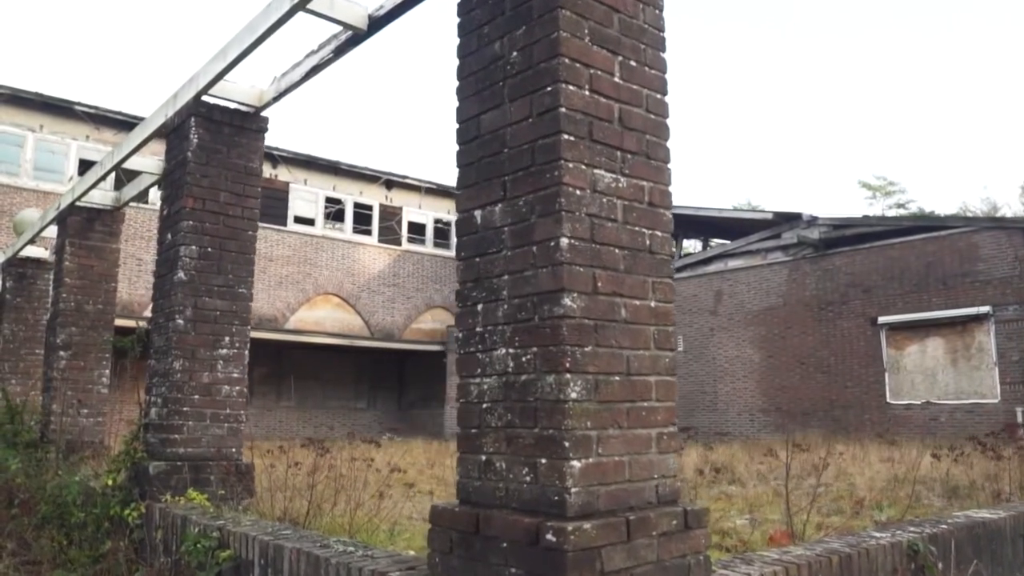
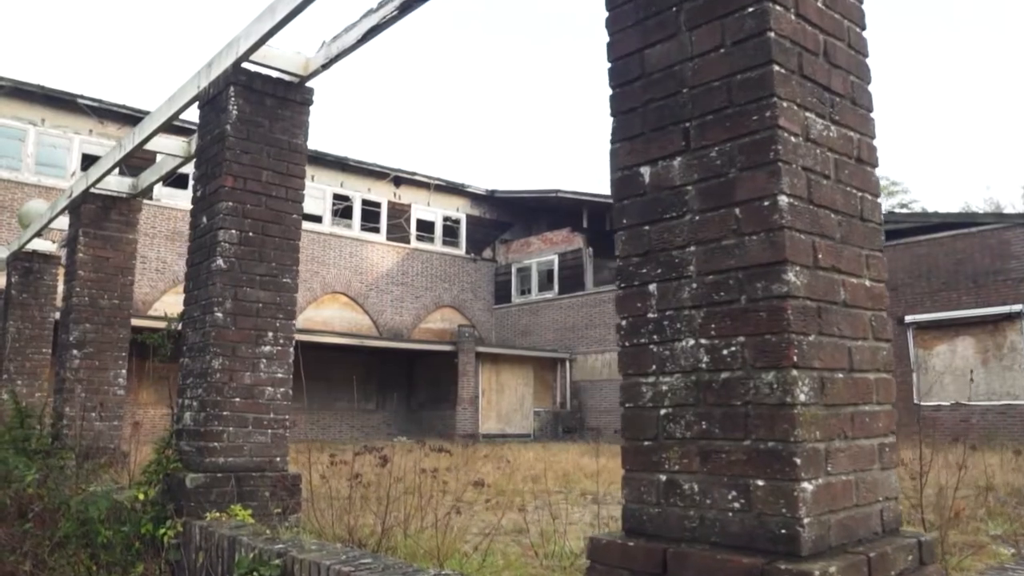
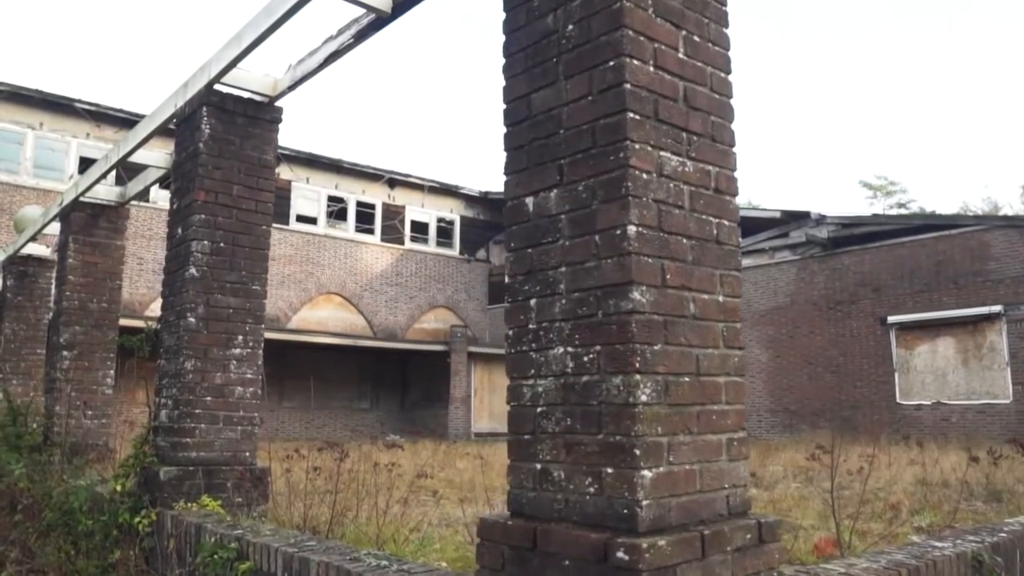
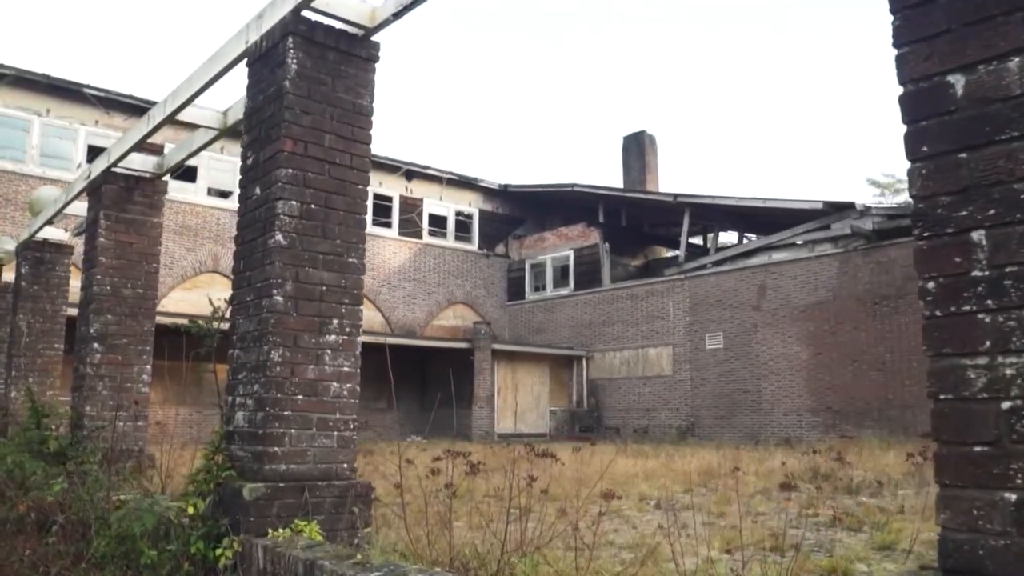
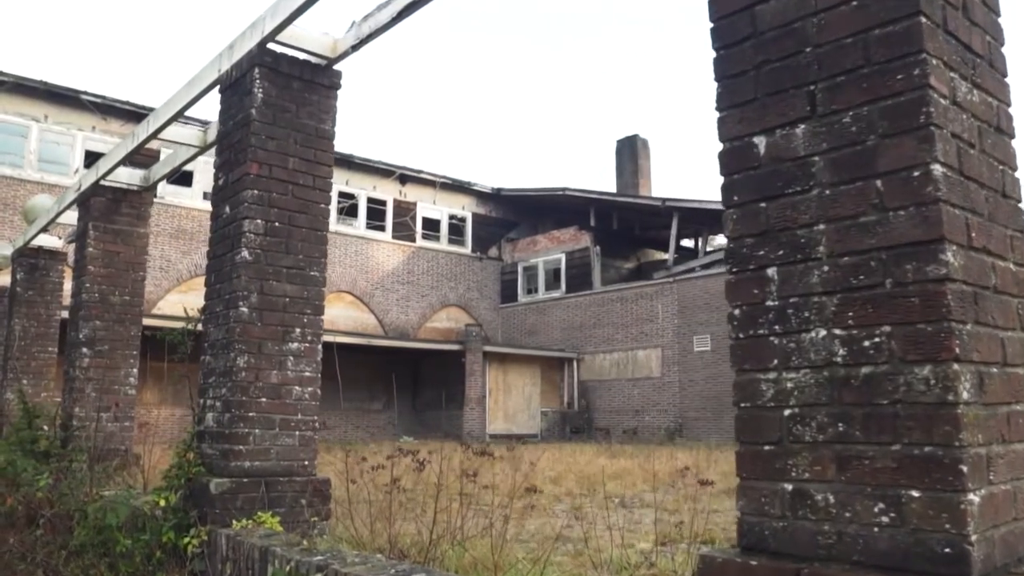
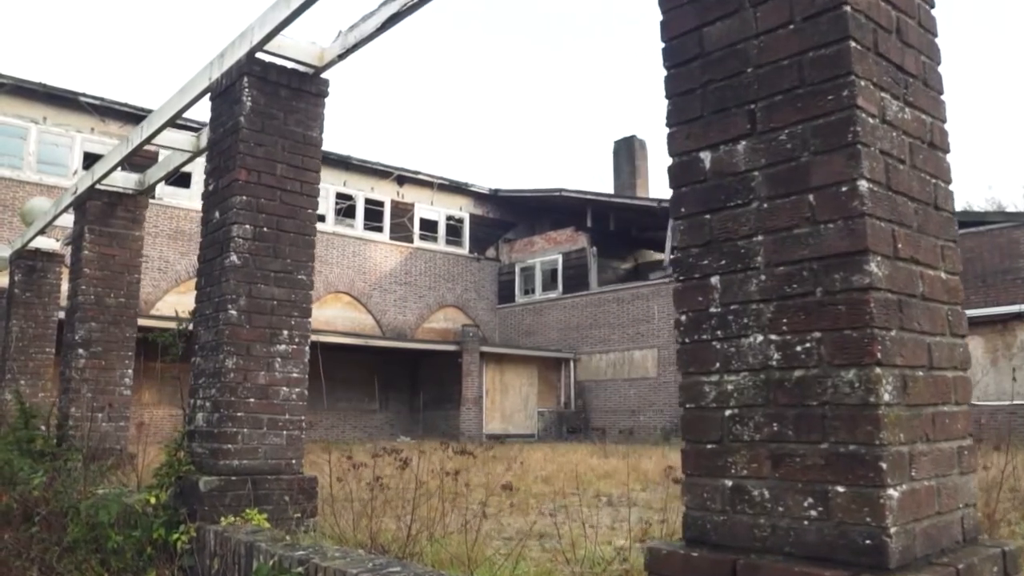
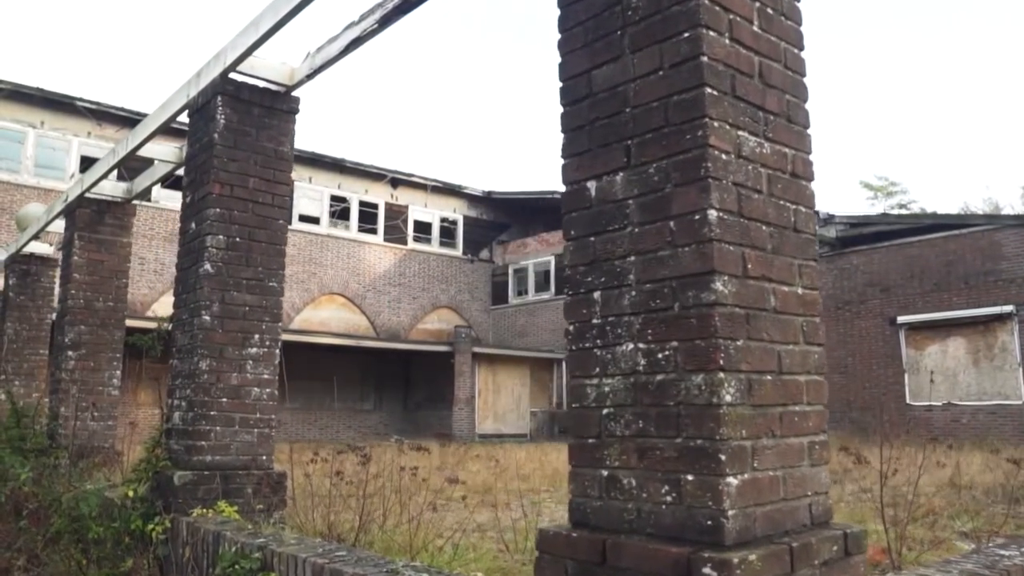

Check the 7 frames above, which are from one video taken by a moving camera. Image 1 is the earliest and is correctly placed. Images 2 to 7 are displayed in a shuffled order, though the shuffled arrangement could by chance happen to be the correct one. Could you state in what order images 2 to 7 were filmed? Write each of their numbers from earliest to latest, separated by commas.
3, 7, 2, 6, 5, 4
